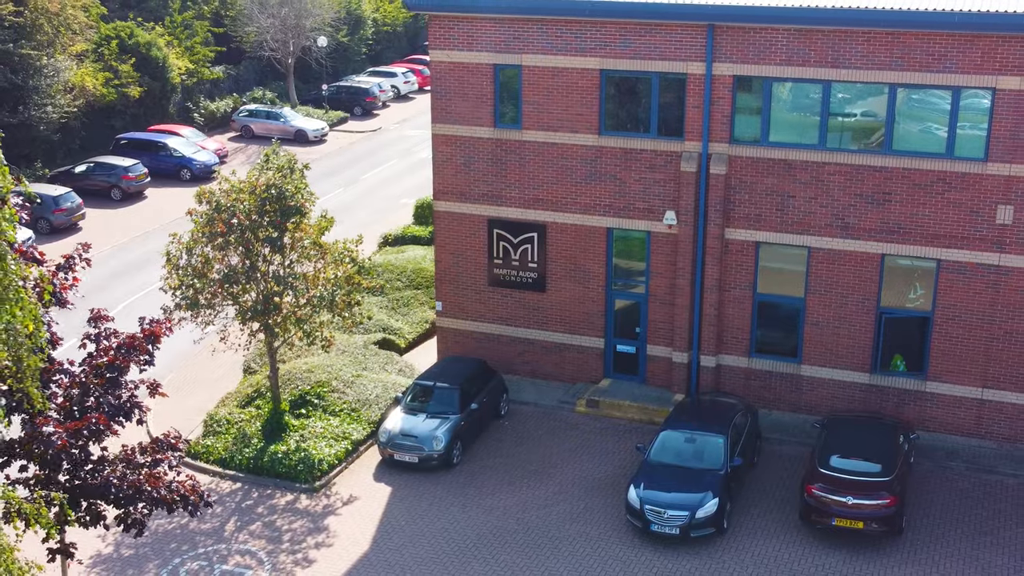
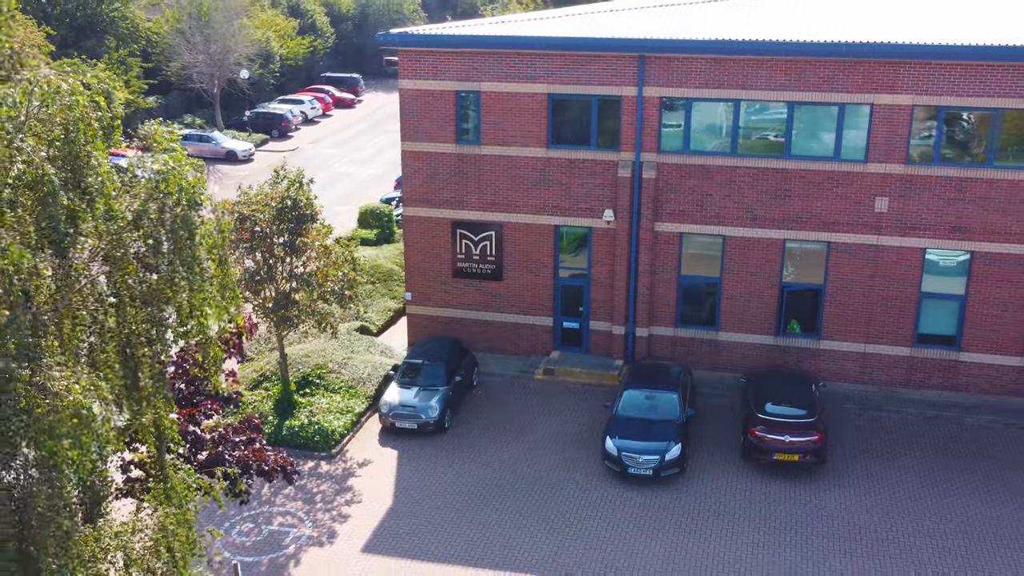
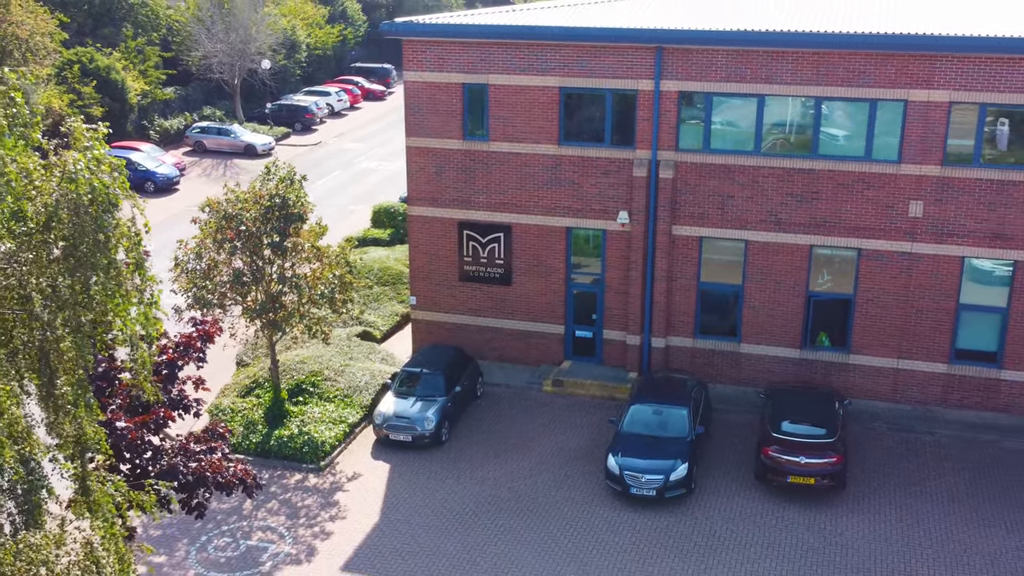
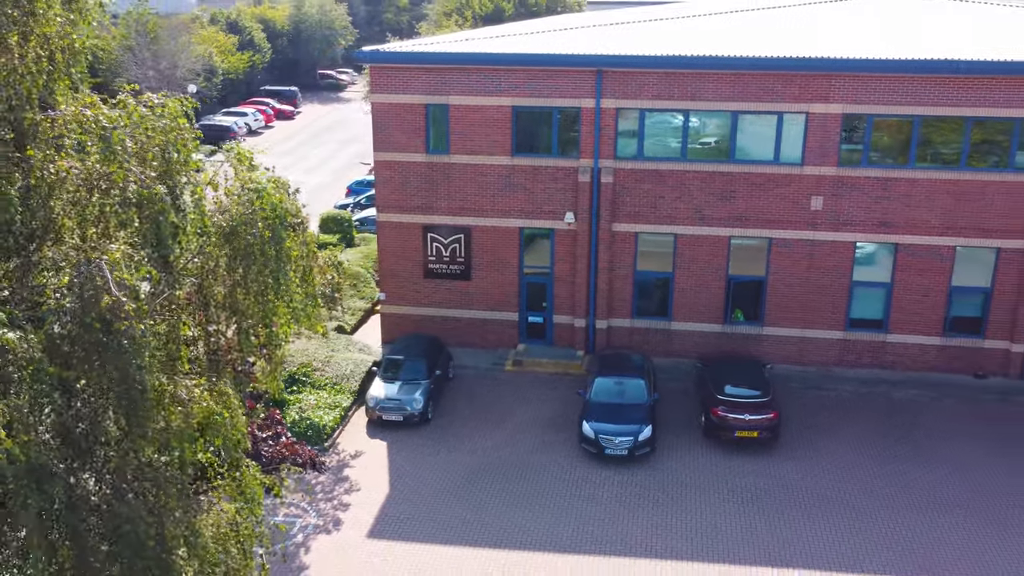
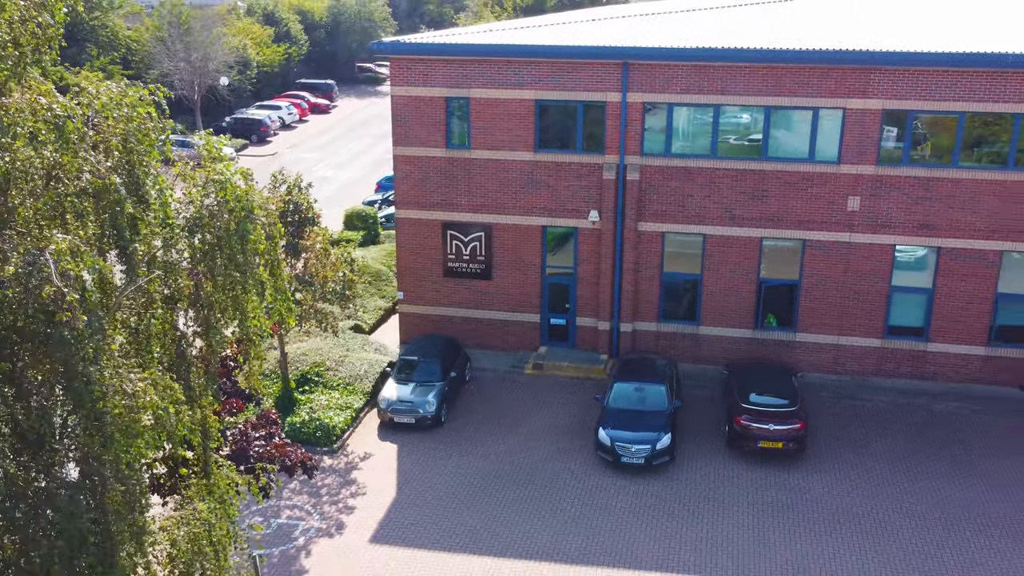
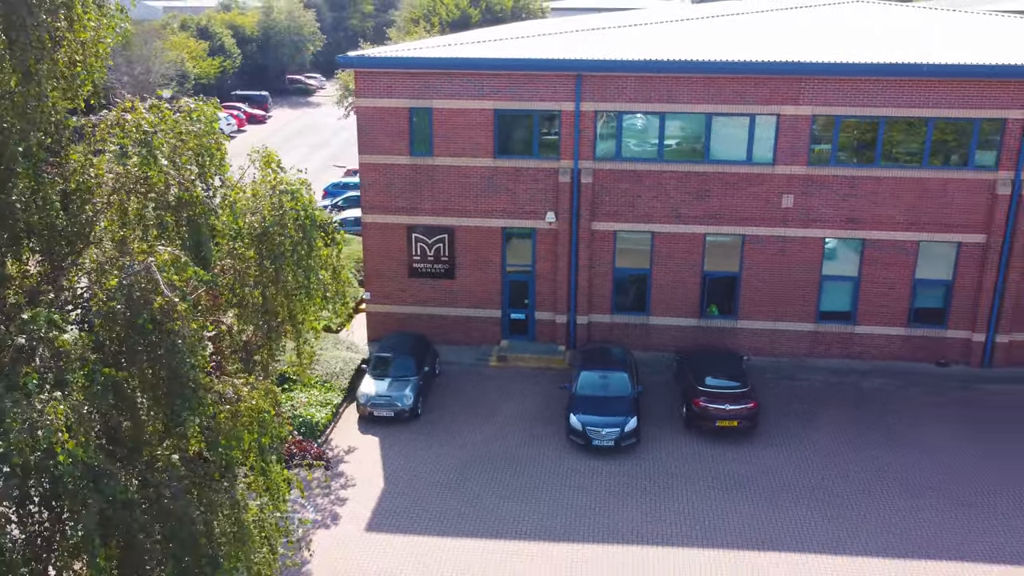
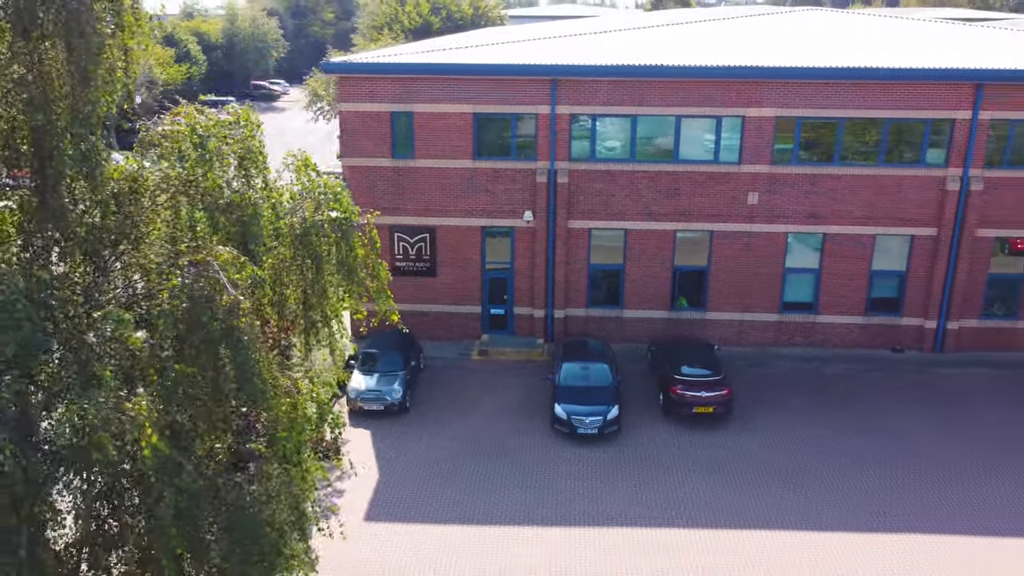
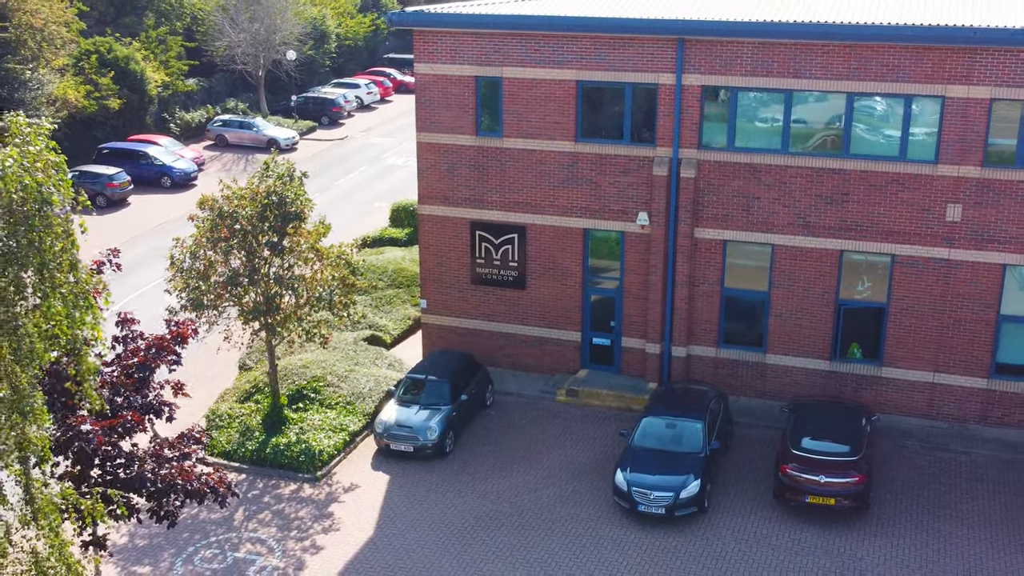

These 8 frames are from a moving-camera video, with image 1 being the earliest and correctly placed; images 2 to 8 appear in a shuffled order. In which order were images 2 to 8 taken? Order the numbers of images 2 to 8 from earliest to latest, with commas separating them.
8, 3, 2, 5, 4, 6, 7
